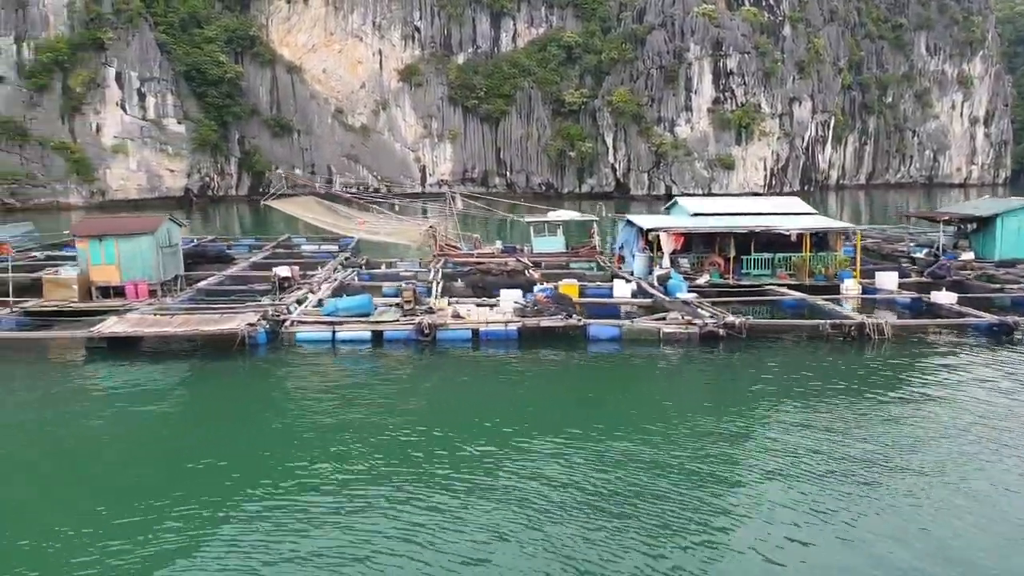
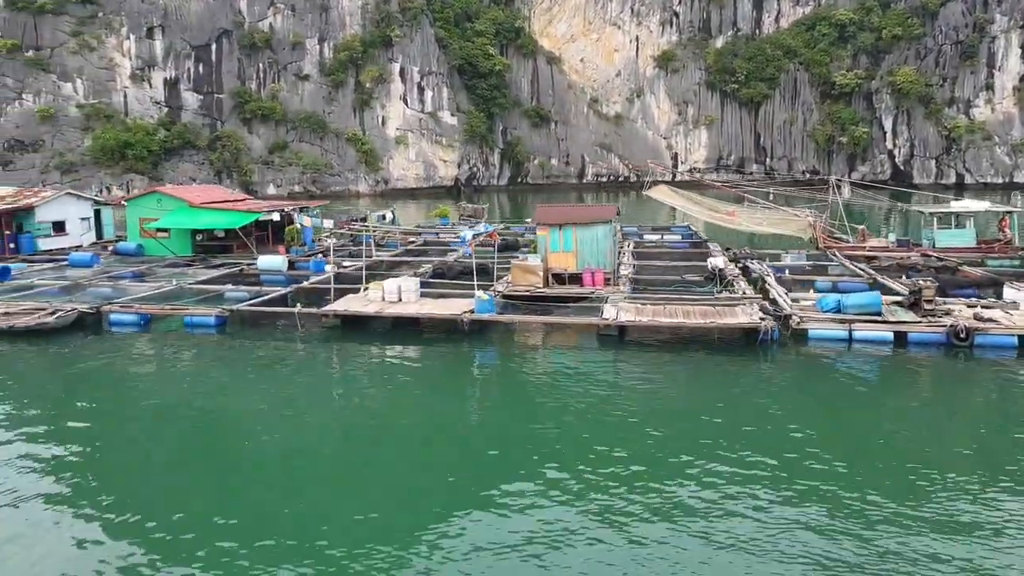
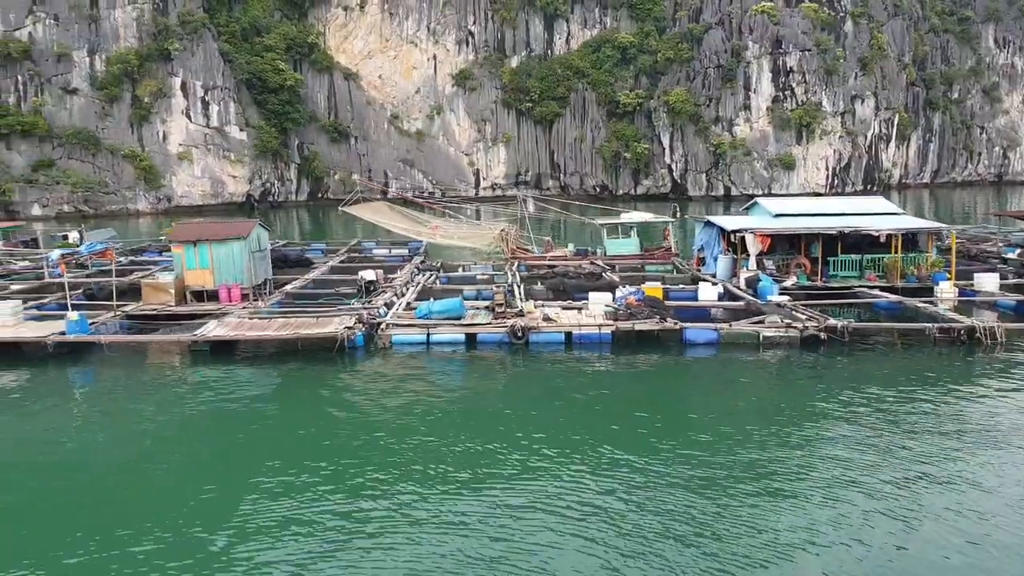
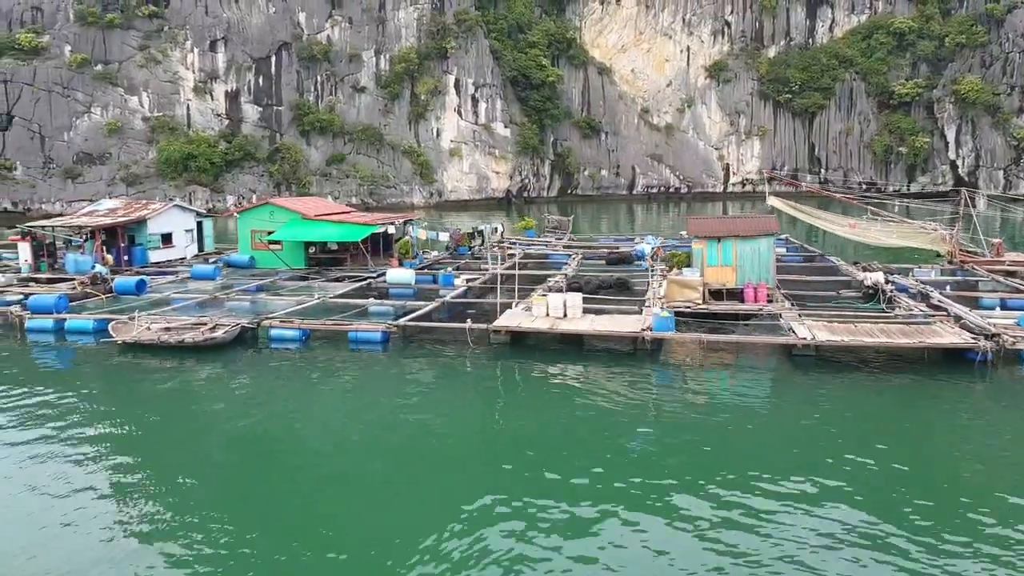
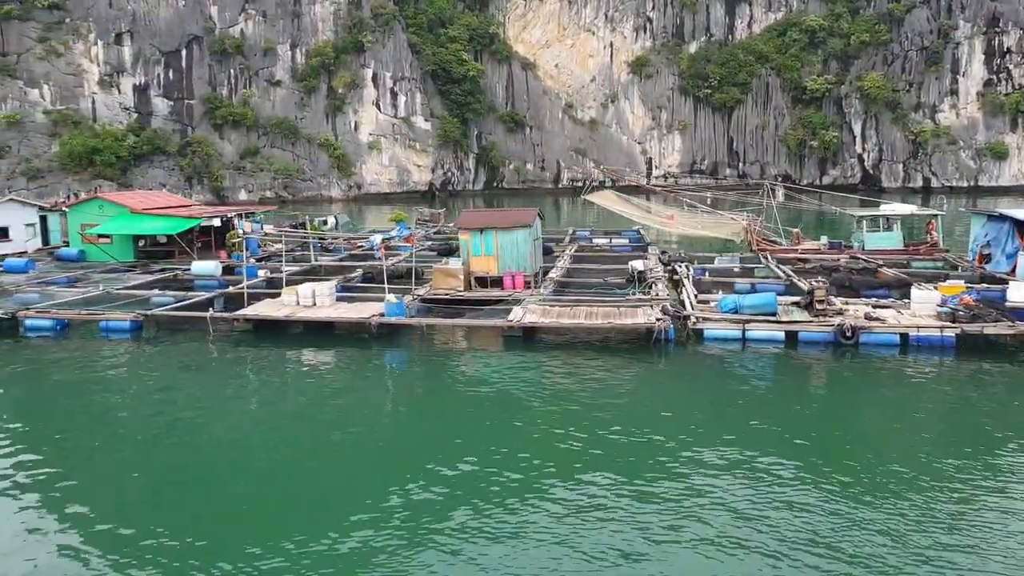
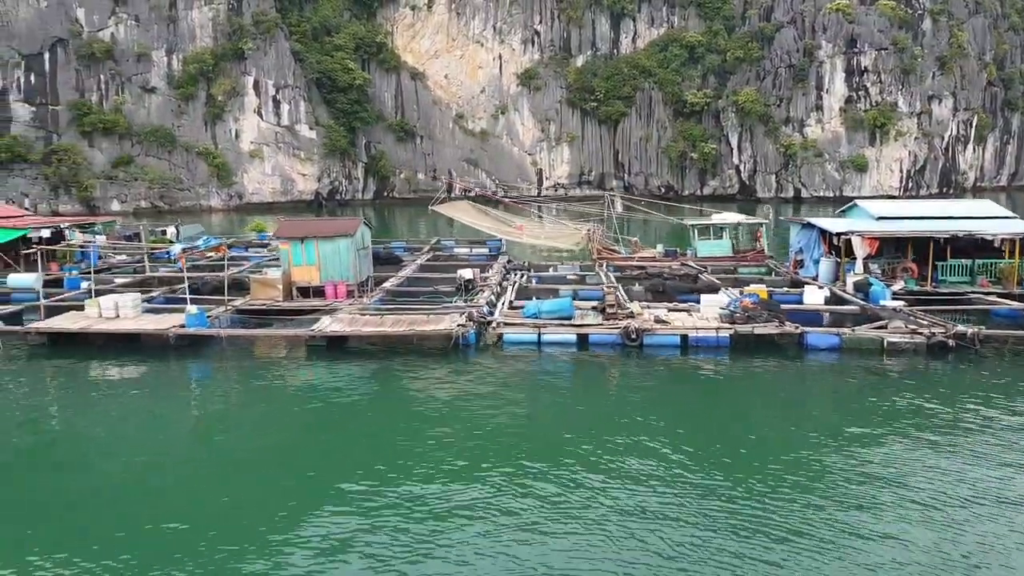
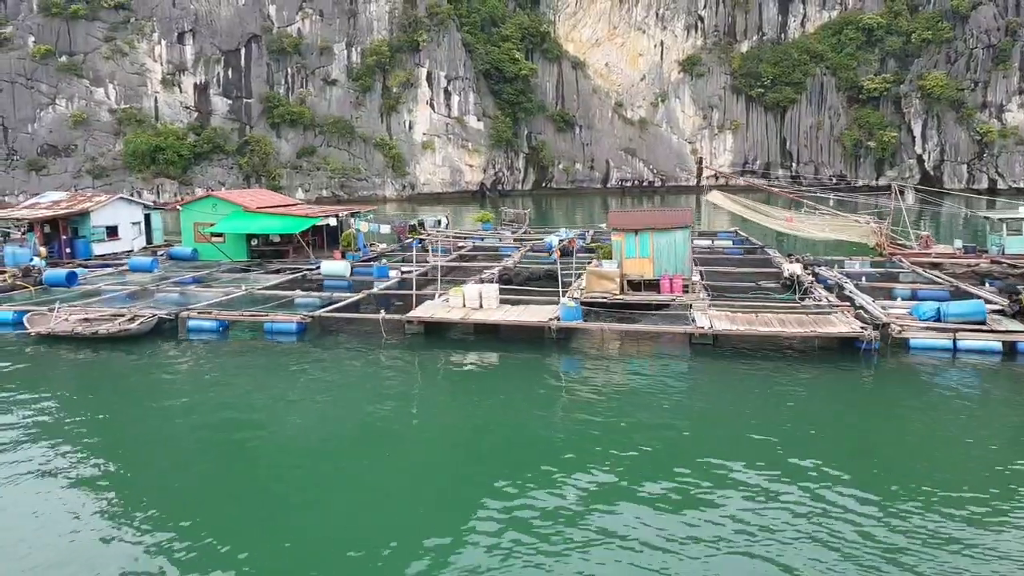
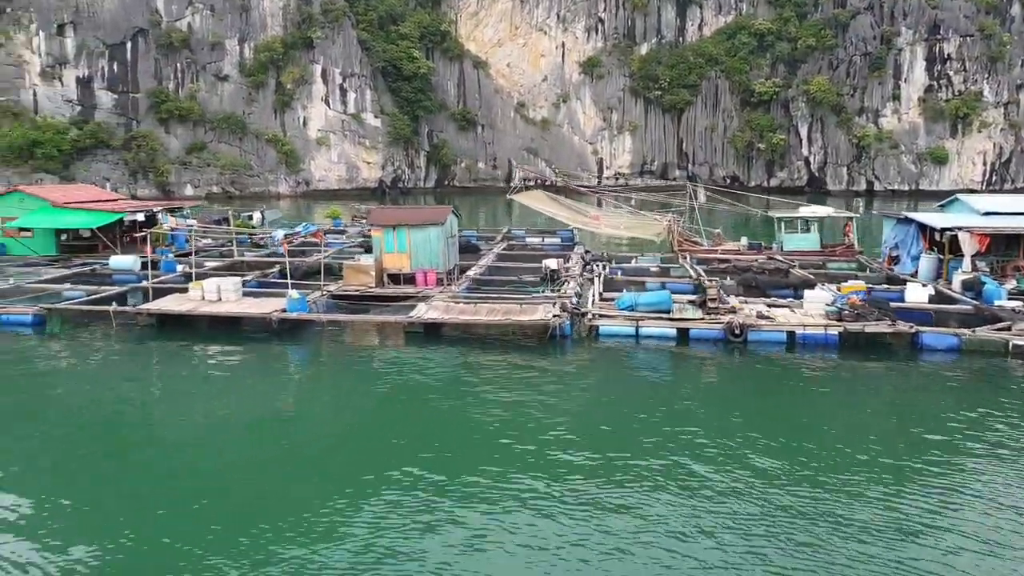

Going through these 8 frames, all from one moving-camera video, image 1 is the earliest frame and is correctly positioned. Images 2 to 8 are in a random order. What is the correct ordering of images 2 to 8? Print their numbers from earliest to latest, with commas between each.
3, 6, 8, 5, 2, 7, 4
